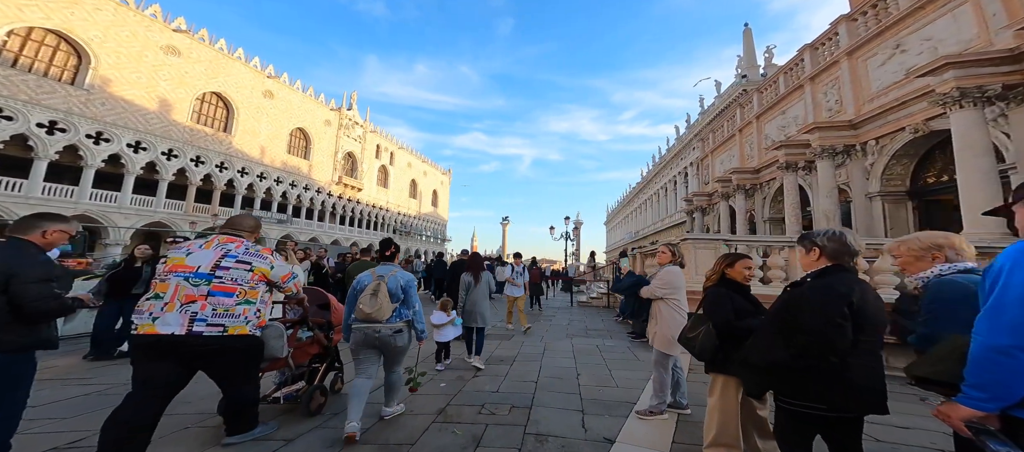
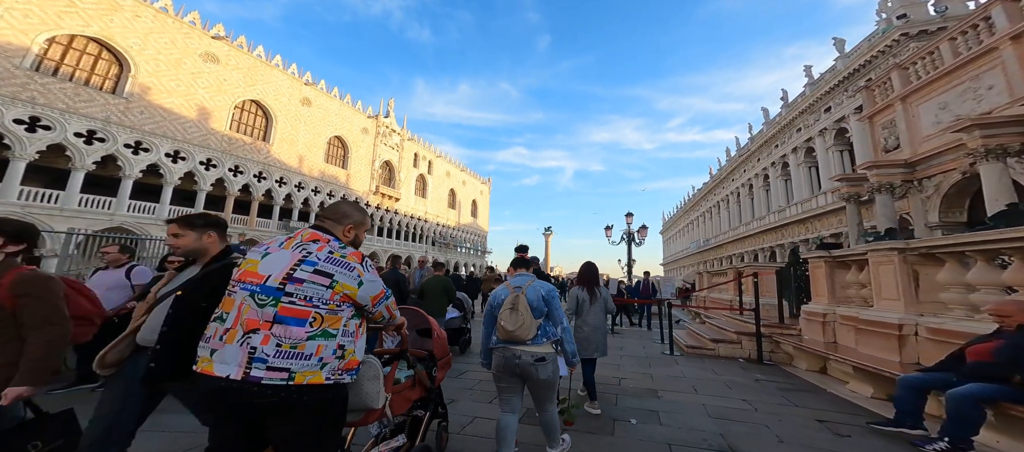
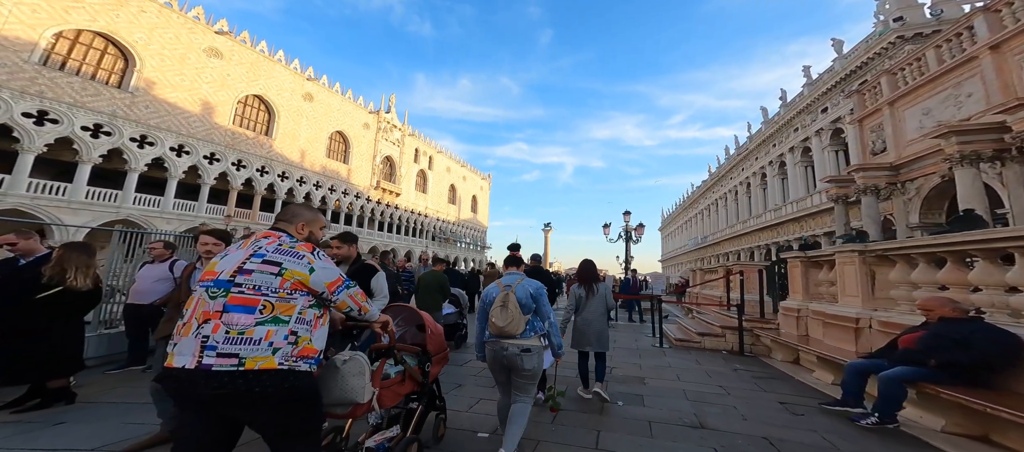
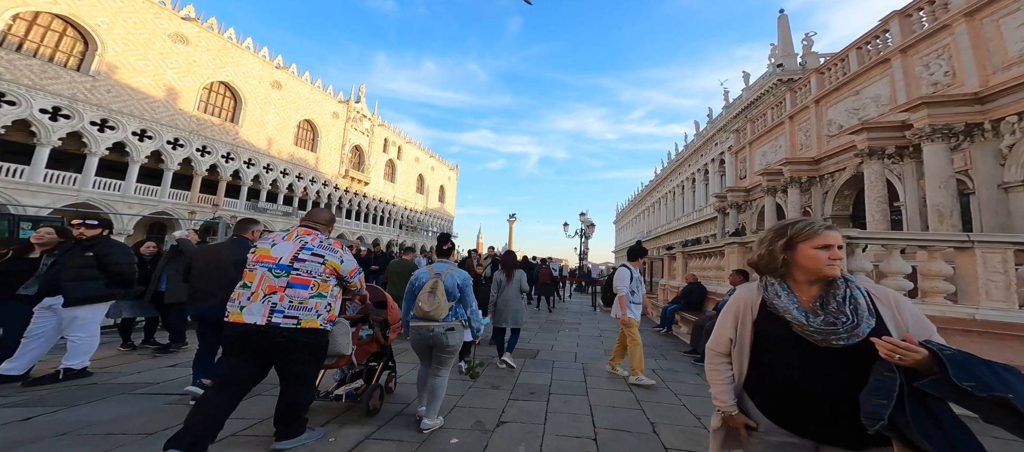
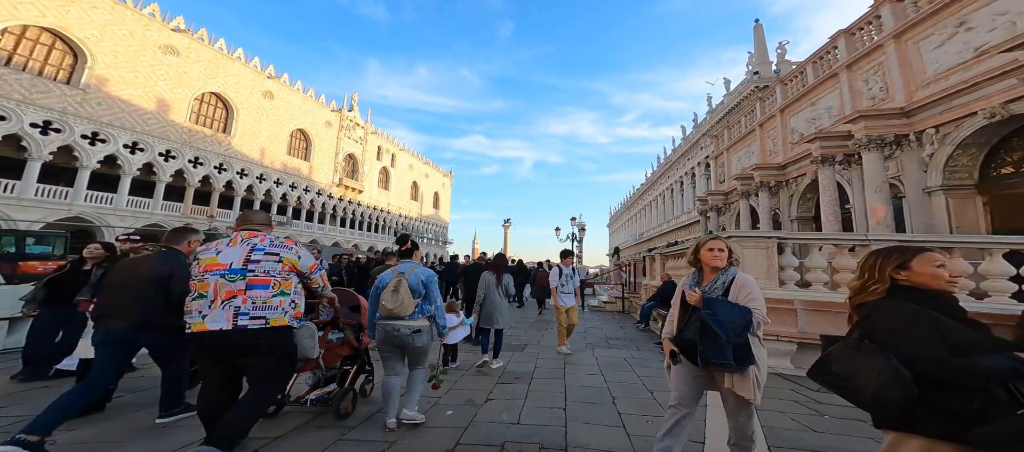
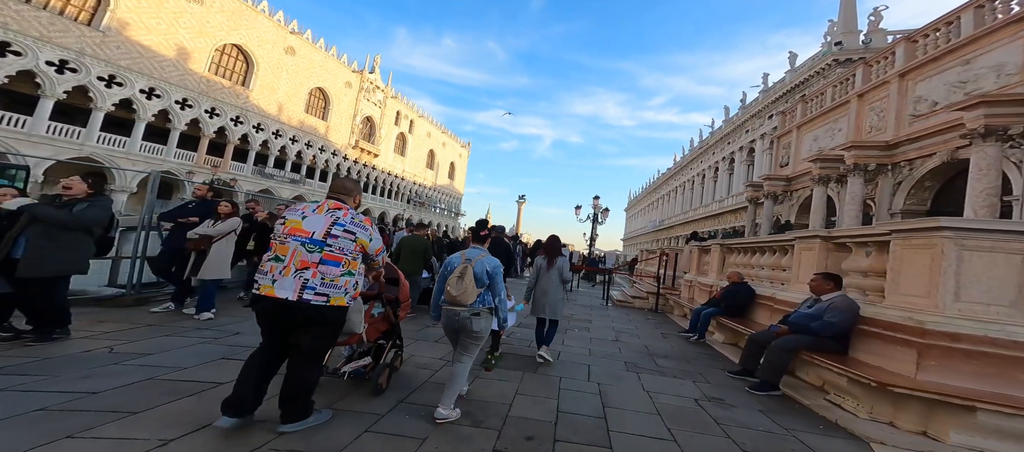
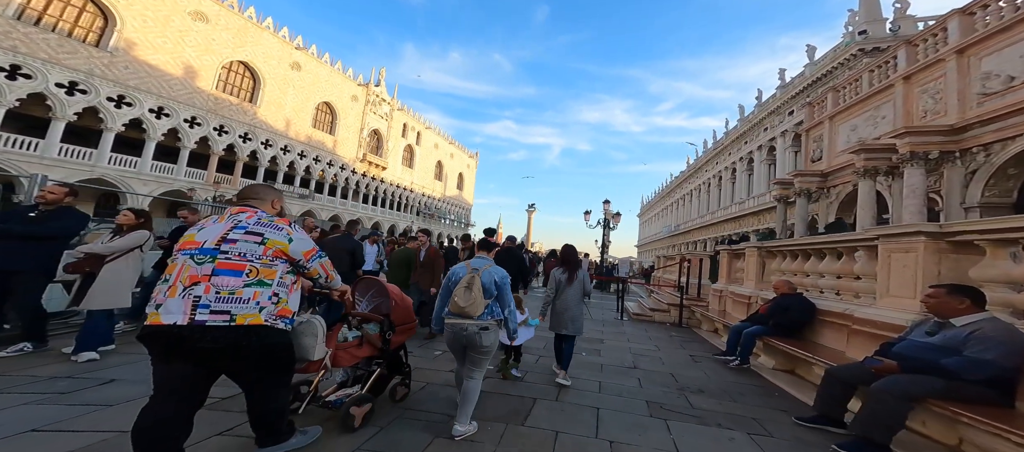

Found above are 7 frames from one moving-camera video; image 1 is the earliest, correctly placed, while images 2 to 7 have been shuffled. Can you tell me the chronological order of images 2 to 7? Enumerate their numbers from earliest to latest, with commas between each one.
5, 4, 6, 7, 3, 2
